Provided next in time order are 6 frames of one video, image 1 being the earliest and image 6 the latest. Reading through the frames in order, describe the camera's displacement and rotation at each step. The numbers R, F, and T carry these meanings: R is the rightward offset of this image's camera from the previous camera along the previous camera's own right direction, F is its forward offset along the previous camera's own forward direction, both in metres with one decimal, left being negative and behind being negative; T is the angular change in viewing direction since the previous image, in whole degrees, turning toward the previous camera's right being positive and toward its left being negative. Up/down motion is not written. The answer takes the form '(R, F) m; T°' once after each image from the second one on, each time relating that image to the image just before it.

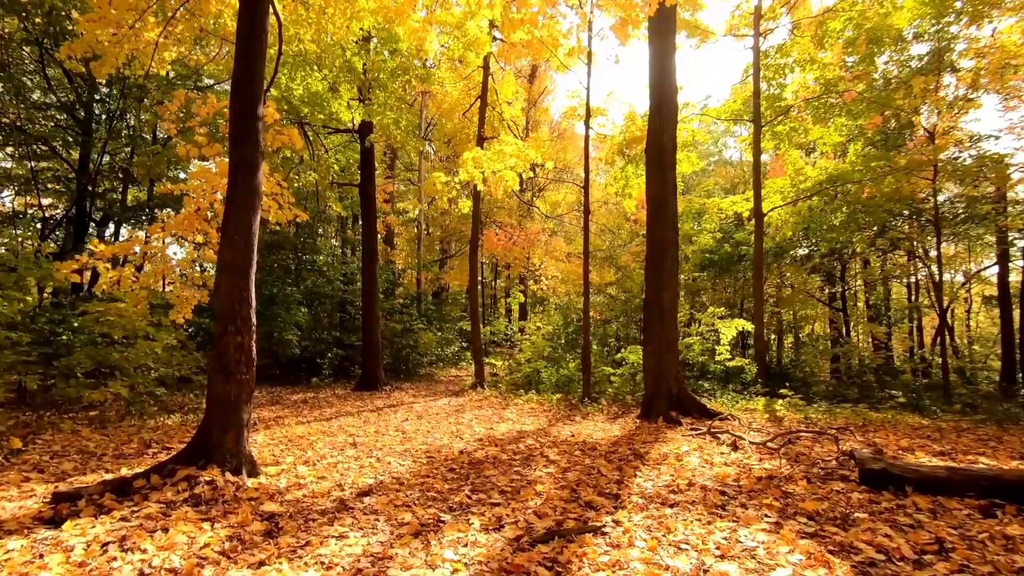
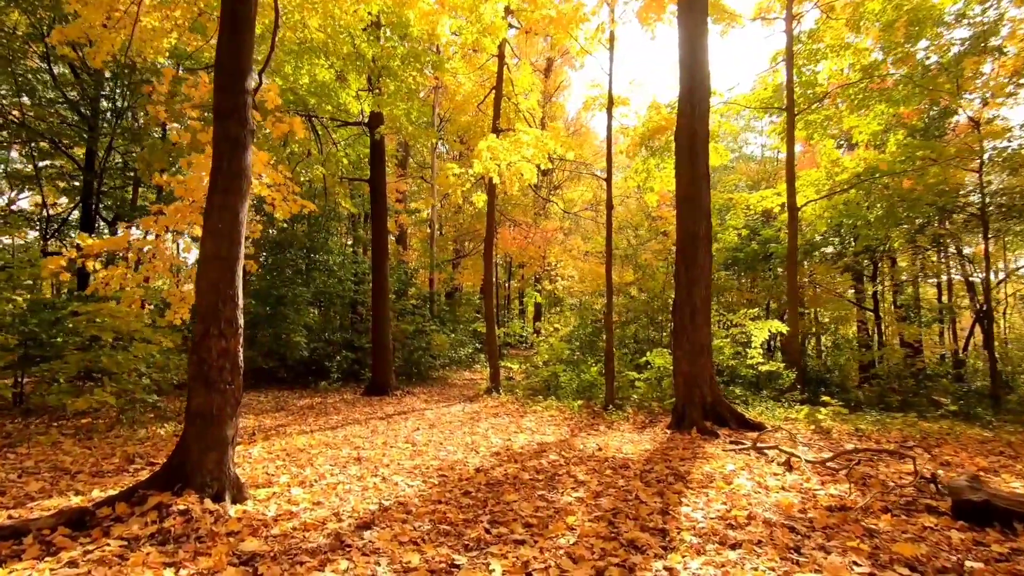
(-0.1, +0.6) m; -2°
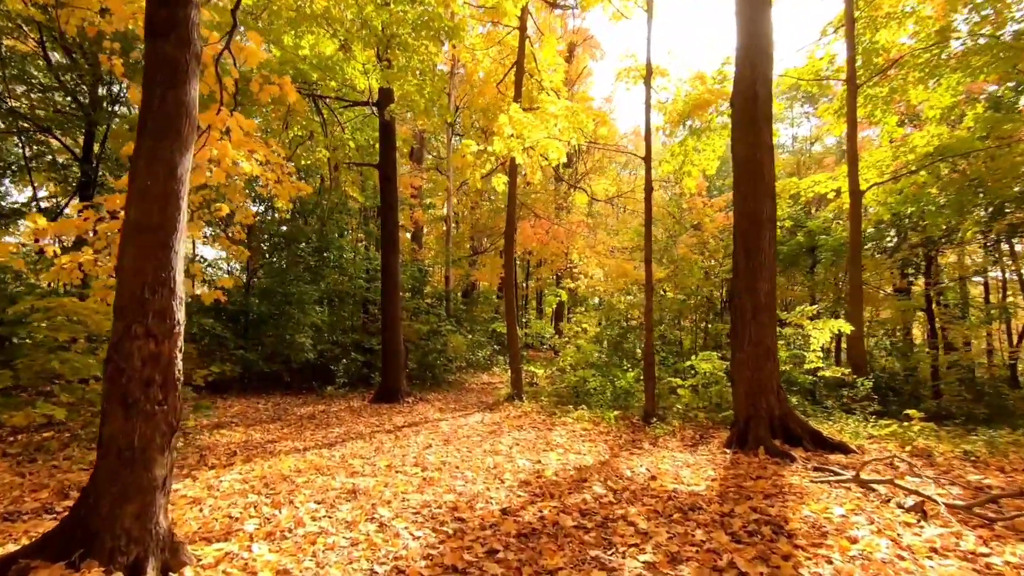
(-0.2, +1.1) m; -2°
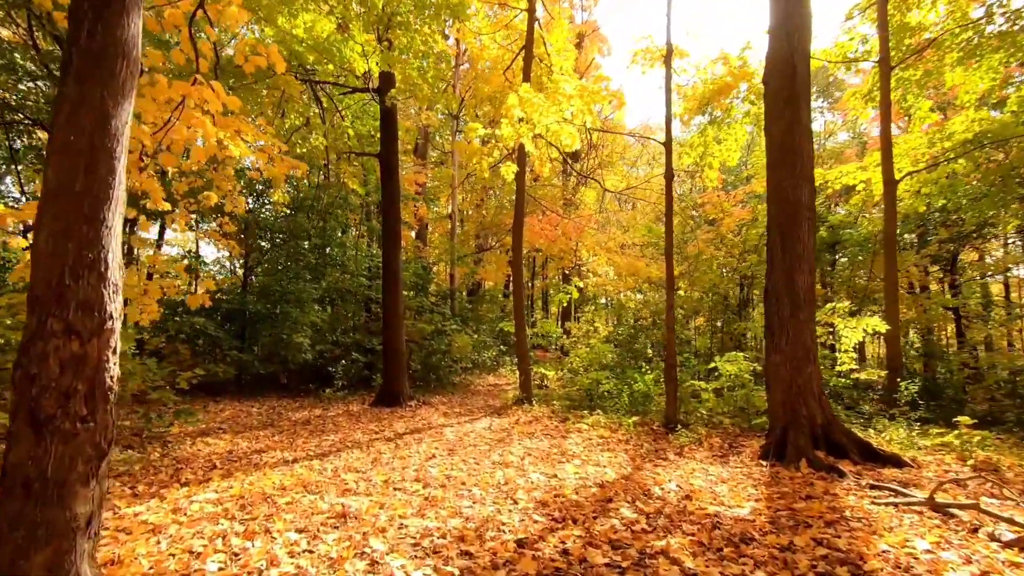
(-0.1, +0.6) m; -1°
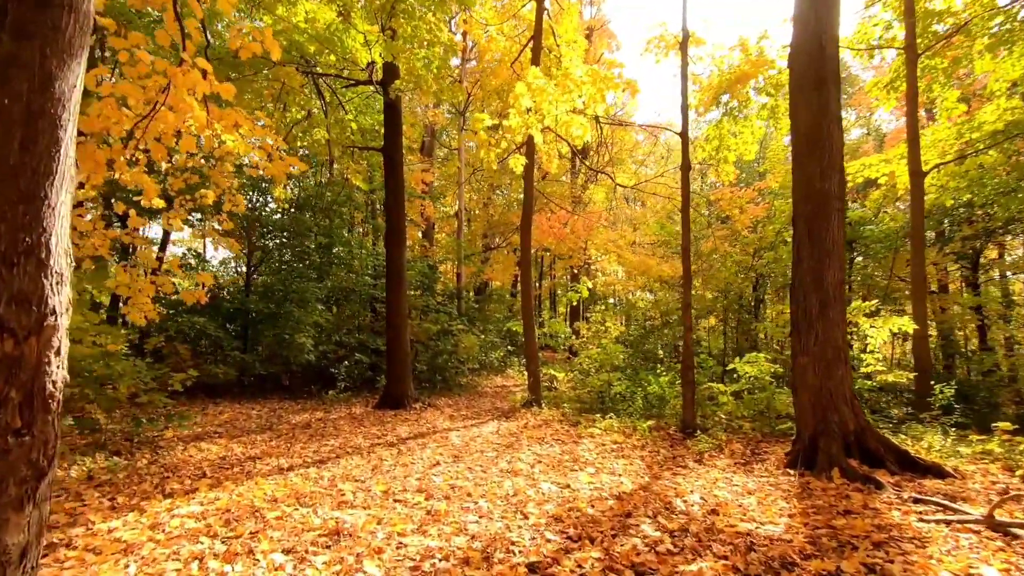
(0.0, +0.3) m; -1°
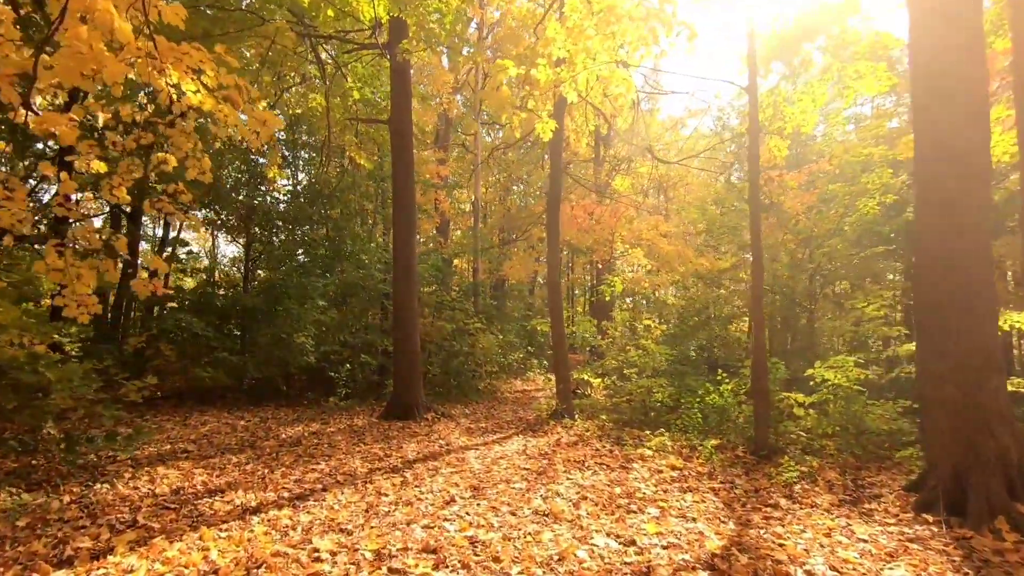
(-0.2, +1.3) m; -2°
